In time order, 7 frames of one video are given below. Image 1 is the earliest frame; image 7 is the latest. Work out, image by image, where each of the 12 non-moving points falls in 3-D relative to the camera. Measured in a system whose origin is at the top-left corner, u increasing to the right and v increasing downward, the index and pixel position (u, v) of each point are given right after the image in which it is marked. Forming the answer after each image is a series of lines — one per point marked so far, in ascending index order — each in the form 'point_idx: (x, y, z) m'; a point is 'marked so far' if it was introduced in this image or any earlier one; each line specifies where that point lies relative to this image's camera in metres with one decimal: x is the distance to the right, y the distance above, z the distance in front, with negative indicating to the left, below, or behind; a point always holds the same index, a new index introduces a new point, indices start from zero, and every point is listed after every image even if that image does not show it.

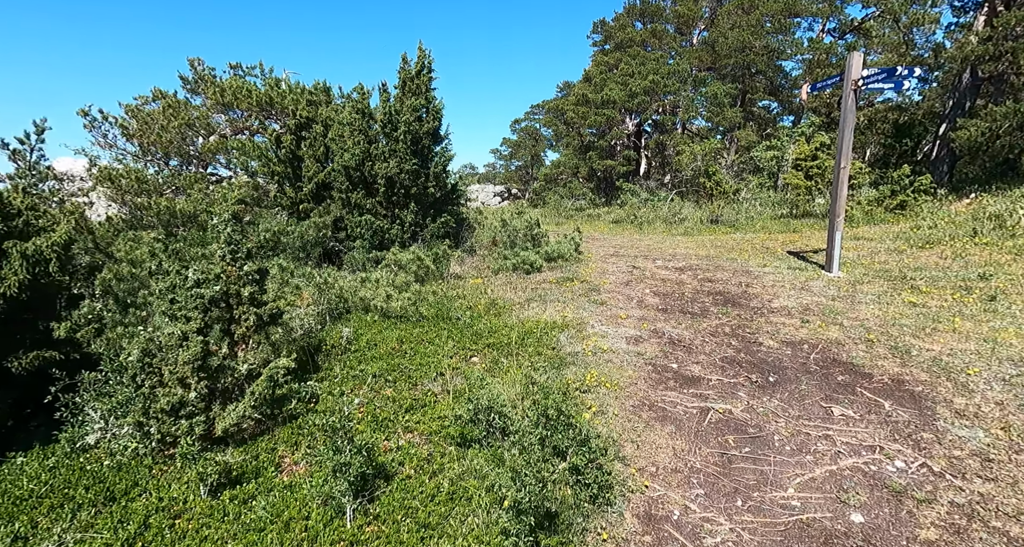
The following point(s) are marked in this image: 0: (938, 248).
0: (+7.1, +0.5, +8.2) m
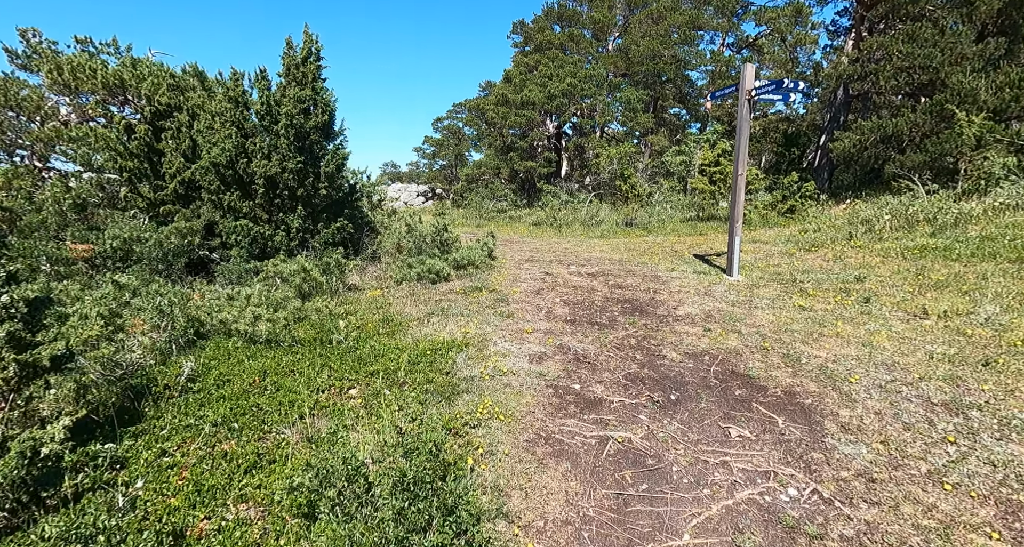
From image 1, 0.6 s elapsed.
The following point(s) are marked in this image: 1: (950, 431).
0: (+5.6, +0.4, +8.8) m
1: (+2.6, -0.9, +2.9) m
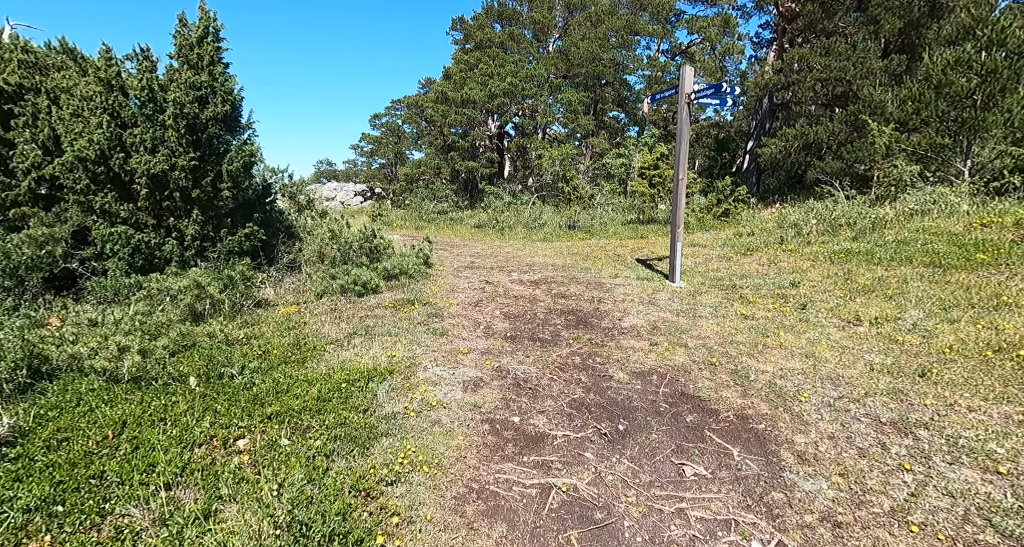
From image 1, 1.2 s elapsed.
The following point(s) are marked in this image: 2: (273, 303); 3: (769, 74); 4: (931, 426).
0: (+4.5, +0.3, +8.9) m
1: (+2.2, -1.0, +2.8) m
2: (-2.3, -0.3, +4.8) m
3: (+8.4, +6.6, +16.2) m
4: (+2.6, -1.0, +3.1) m
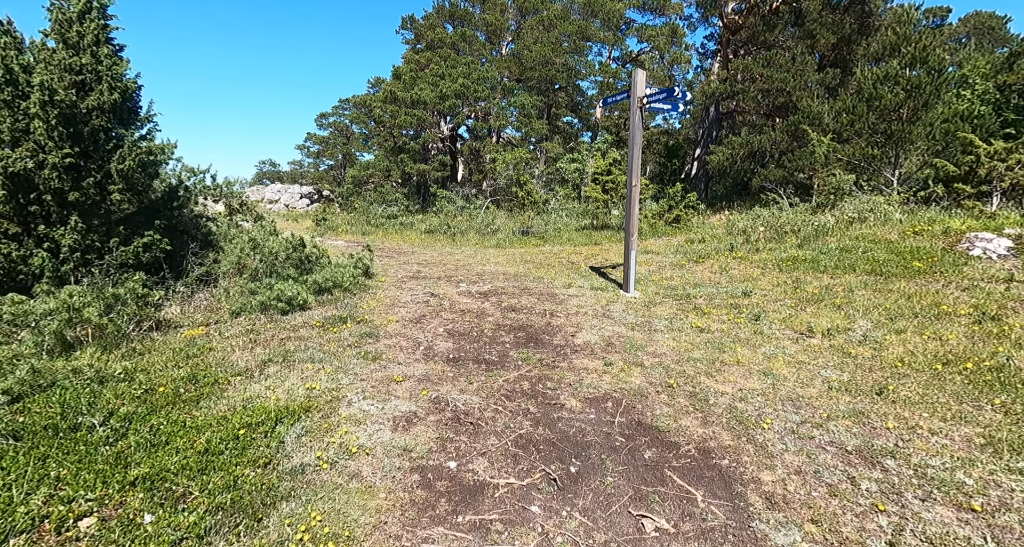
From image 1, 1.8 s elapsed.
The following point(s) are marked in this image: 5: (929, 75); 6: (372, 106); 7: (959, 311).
0: (+3.6, +0.2, +8.9) m
1: (+1.9, -1.1, +2.6) m
2: (-2.8, -0.4, +4.1) m
3: (+6.9, +6.4, +16.5) m
4: (+2.3, -1.1, +2.9) m
5: (+10.2, +4.9, +12.1) m
6: (-5.7, +6.8, +19.9) m
7: (+4.9, -0.4, +5.4) m
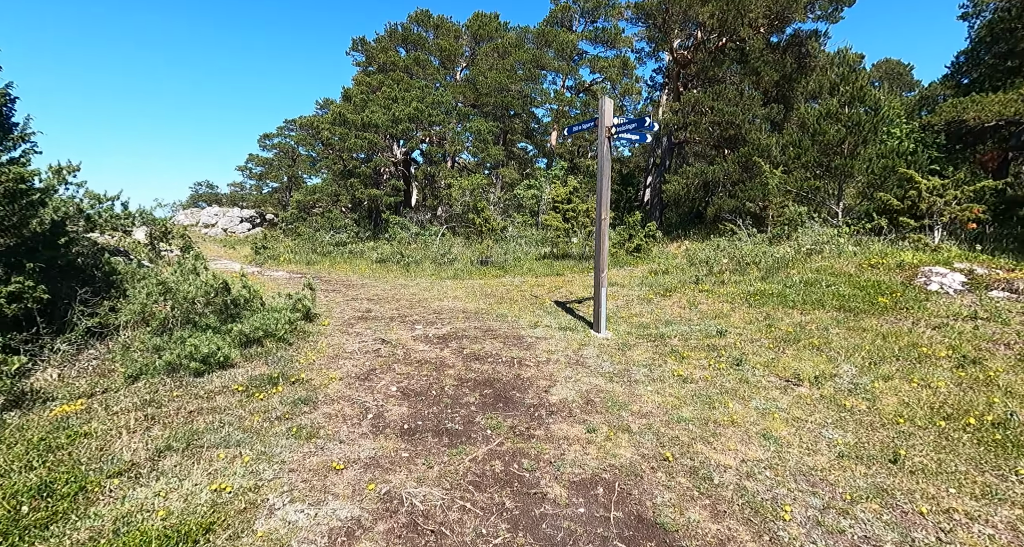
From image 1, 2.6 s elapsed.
0: (+2.9, -0.4, +8.6) m
1: (+1.8, -1.4, +2.1) m
2: (-3.0, -0.8, +3.2) m
3: (+5.4, +5.4, +16.8) m
4: (+2.1, -1.4, +2.4) m
5: (+9.2, +4.1, +12.7) m
6: (-7.4, +5.6, +19.0) m
7: (+4.5, -0.8, +5.2) m
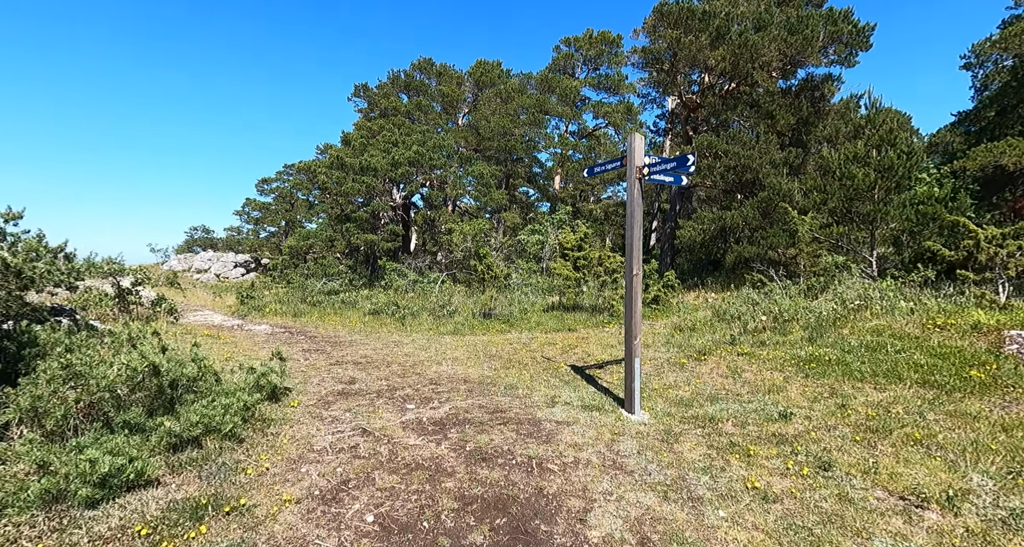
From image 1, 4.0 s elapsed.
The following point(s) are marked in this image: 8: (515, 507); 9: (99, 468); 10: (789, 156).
0: (+3.0, -1.3, +7.4) m
1: (+1.9, -1.8, +0.8) m
2: (-2.9, -1.2, +2.0) m
3: (+5.5, +3.8, +16.1) m
4: (+2.3, -1.7, +1.2) m
5: (+9.3, +2.8, +11.9) m
6: (-7.2, +3.8, +18.3) m
7: (+4.7, -1.5, +4.0) m
8: (0.0, -1.5, +3.3) m
9: (-2.3, -1.1, +2.7) m
10: (+8.8, +3.7, +15.6) m
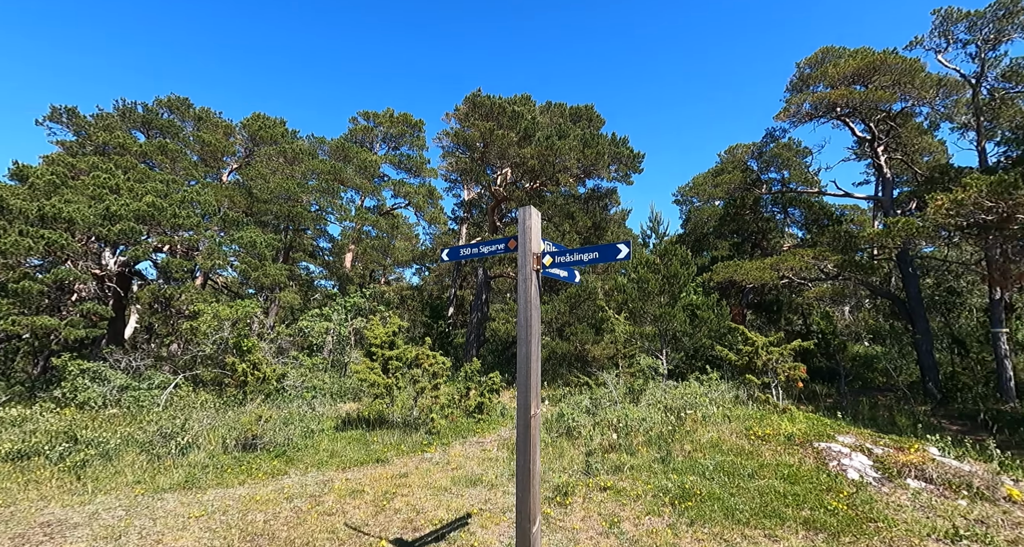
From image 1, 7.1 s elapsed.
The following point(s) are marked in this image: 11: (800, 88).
0: (+0.8, -2.7, +5.8) m
1: (+2.6, -2.1, -0.7) m
2: (-2.2, -1.4, -1.5) m
3: (-0.6, +0.8, +15.4) m
4: (+2.8, -2.2, -0.2) m
5: (+4.6, +0.2, +13.0) m
6: (-13.1, +1.5, +12.0) m
7: (+3.7, -2.5, +3.4) m
8: (-0.2, -2.1, +0.7) m
9: (-2.0, -1.4, -0.6) m
10: (+2.5, +0.6, +16.3) m
11: (+8.0, +5.1, +13.4) m
